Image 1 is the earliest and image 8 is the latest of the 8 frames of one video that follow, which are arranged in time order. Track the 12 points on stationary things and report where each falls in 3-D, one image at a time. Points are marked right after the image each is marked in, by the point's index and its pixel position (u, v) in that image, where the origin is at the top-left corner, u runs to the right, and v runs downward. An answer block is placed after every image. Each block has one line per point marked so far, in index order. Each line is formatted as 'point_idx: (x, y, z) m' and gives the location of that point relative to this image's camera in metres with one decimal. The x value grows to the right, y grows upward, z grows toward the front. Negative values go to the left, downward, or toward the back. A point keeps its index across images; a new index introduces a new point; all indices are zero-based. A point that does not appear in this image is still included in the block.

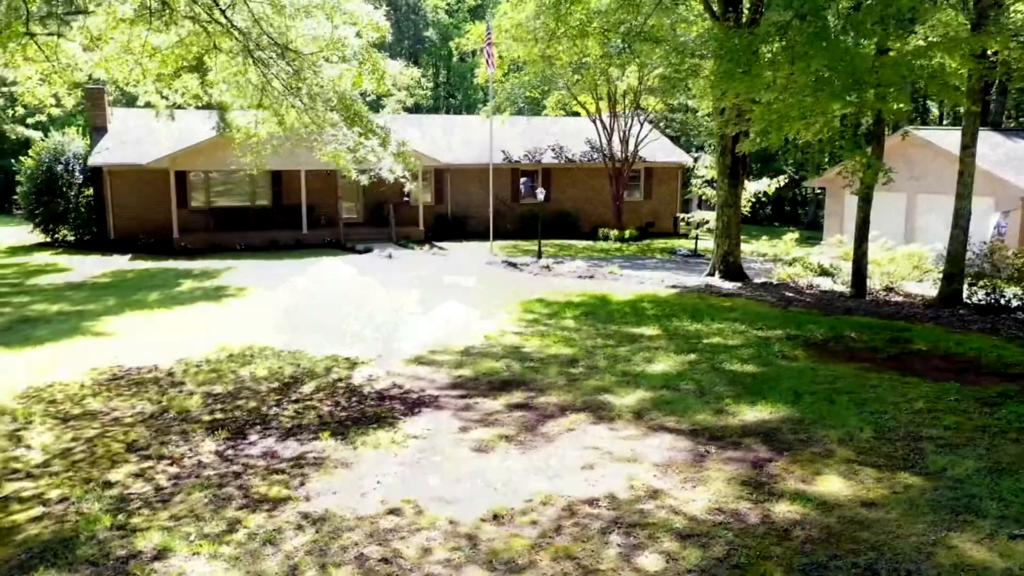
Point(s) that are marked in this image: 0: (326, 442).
0: (-1.3, -1.1, +5.9) m
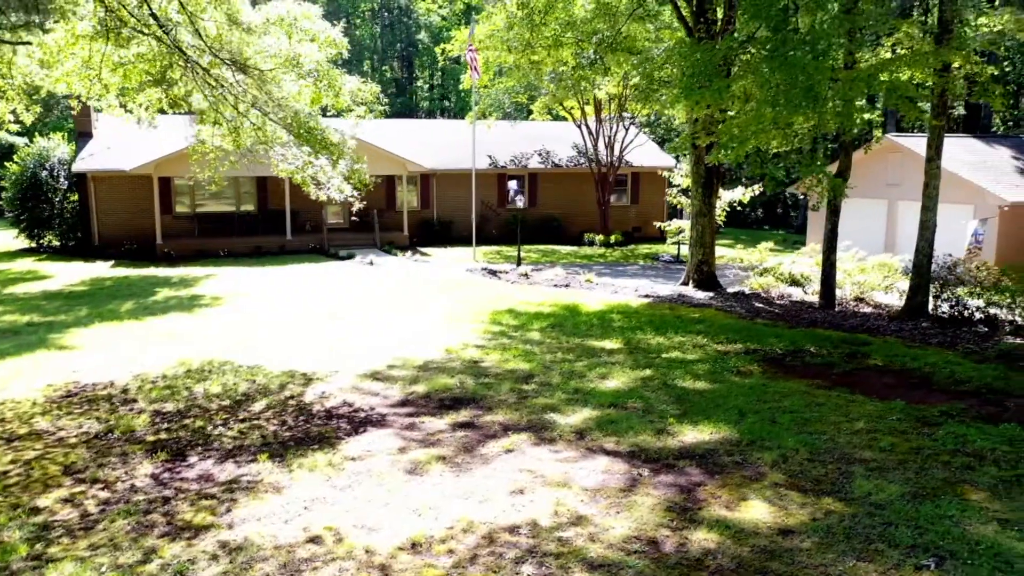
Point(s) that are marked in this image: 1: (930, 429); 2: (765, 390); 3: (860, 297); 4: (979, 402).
0: (-1.7, -1.2, +5.9) m
1: (+3.2, -1.1, +6.5) m
2: (+2.3, -0.9, +7.9) m
3: (+5.5, -0.1, +13.4) m
4: (+4.1, -1.0, +7.4) m
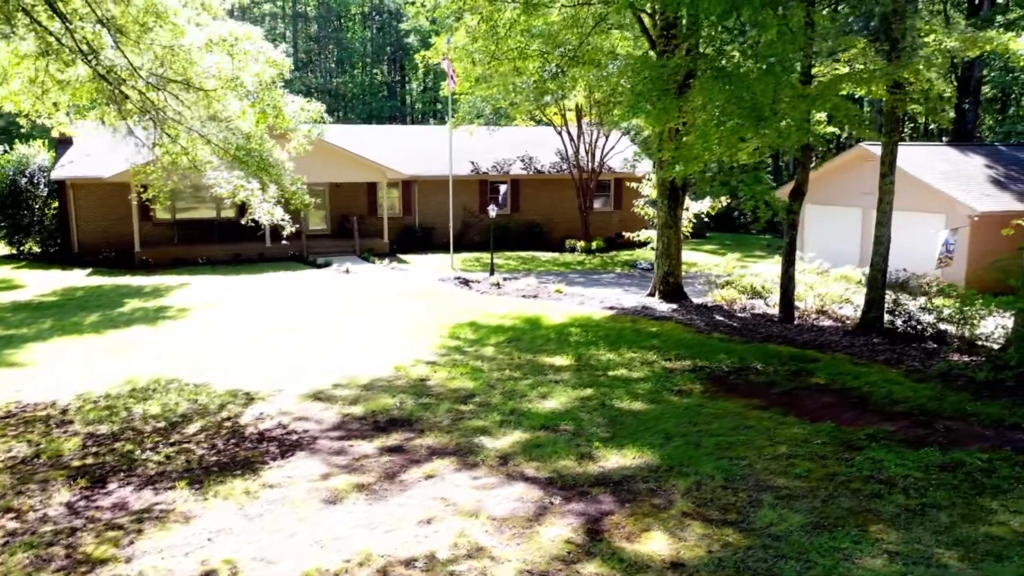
0: (-2.3, -1.4, +5.9) m
1: (+2.6, -1.3, +6.6) m
2: (+1.8, -1.1, +7.9) m
3: (+4.9, -0.3, +13.4) m
4: (+3.5, -1.2, +7.5) m
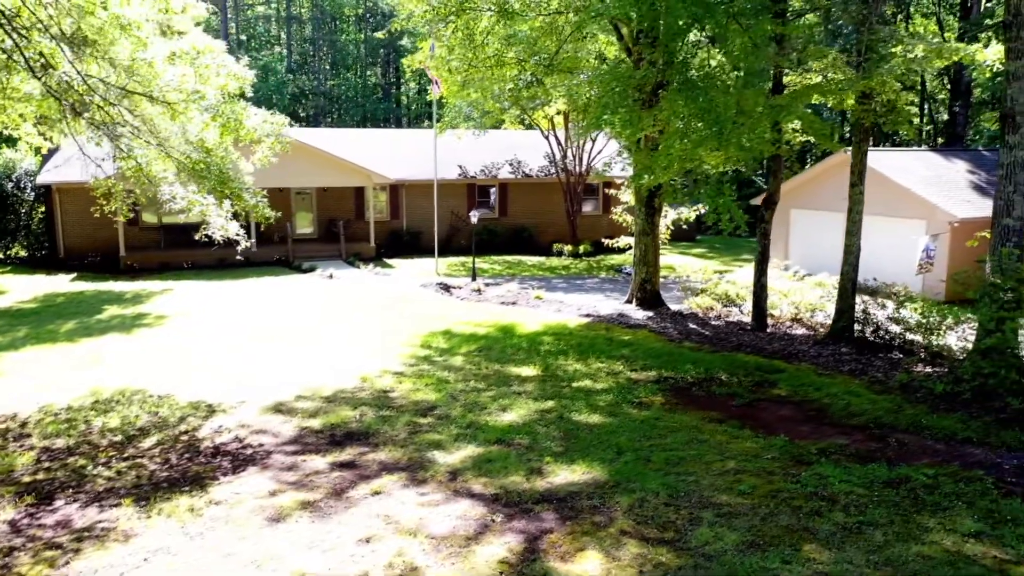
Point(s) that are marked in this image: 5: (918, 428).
0: (-2.7, -1.6, +6.0) m
1: (+2.2, -1.4, +6.6) m
2: (+1.4, -1.3, +7.9) m
3: (+4.5, -0.5, +13.5) m
4: (+3.1, -1.3, +7.5) m
5: (+3.7, -1.3, +7.7) m
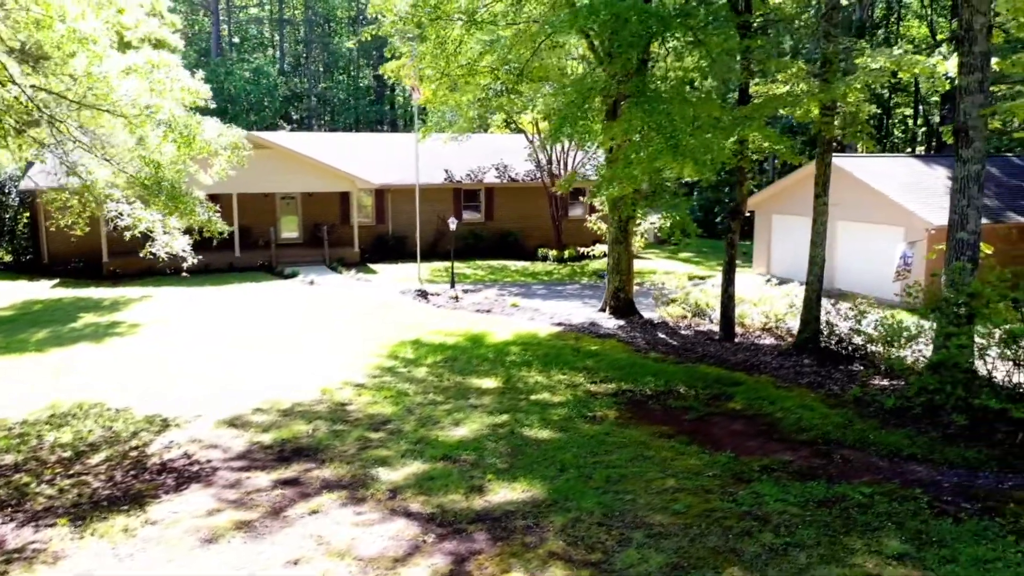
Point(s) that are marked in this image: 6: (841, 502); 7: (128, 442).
0: (-3.2, -1.7, +6.0) m
1: (+1.8, -1.6, +6.6) m
2: (+0.9, -1.4, +8.0) m
3: (+4.0, -0.6, +13.5) m
4: (+2.6, -1.5, +7.5) m
5: (+3.2, -1.4, +7.7) m
6: (+2.4, -1.6, +6.3) m
7: (-3.6, -1.5, +8.0) m
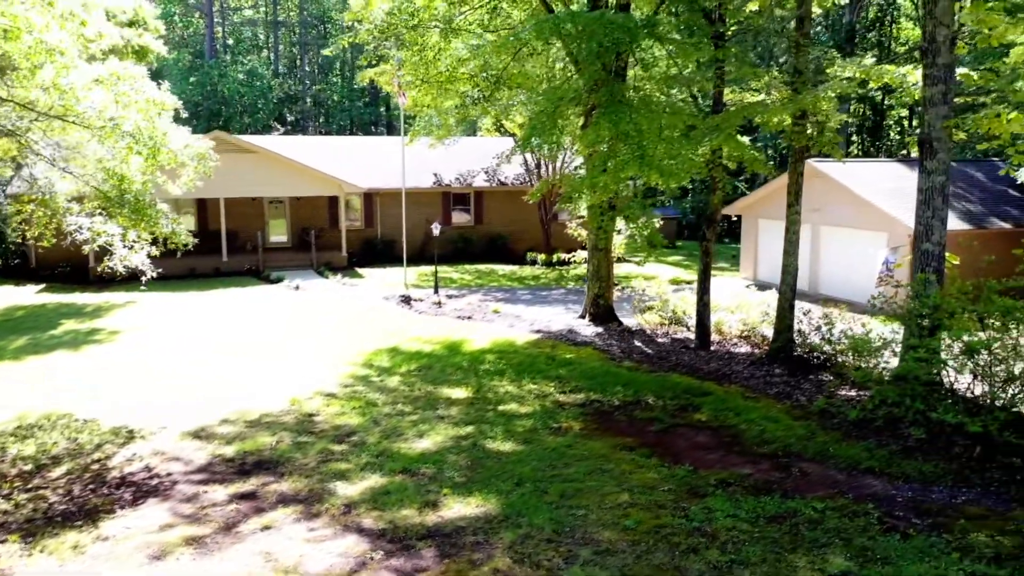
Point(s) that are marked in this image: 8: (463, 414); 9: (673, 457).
0: (-3.5, -1.8, +6.0) m
1: (+1.4, -1.7, +6.6) m
2: (+0.5, -1.5, +8.0) m
3: (+3.7, -0.7, +13.5) m
4: (+2.2, -1.6, +7.5) m
5: (+2.8, -1.5, +7.8) m
6: (+2.1, -1.7, +6.3) m
7: (-4.0, -1.6, +8.0) m
8: (-0.5, -1.4, +9.4) m
9: (+1.5, -1.6, +7.9) m
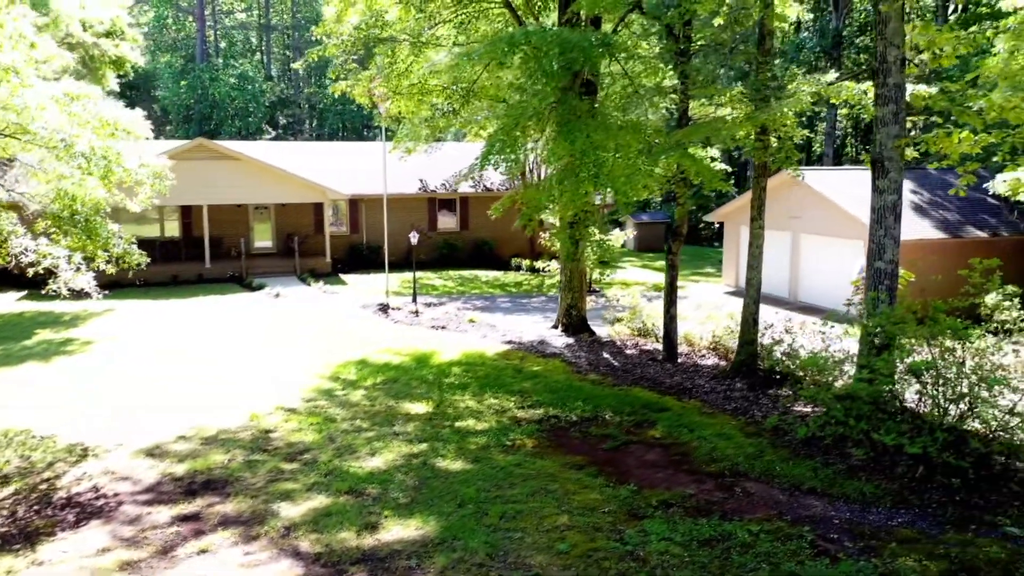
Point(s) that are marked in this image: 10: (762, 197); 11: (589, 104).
0: (-4.0, -2.0, +6.0) m
1: (+0.9, -1.9, +6.7) m
2: (0.0, -1.7, +8.0) m
3: (+3.2, -0.9, +13.6) m
4: (+1.8, -1.8, +7.6) m
5: (+2.4, -1.7, +7.8) m
6: (+1.6, -1.9, +6.3) m
7: (-4.5, -1.8, +8.1) m
8: (-1.0, -1.6, +9.4) m
9: (+1.0, -1.7, +7.9) m
10: (+3.4, +1.2, +11.5) m
11: (+1.1, +2.5, +11.6) m
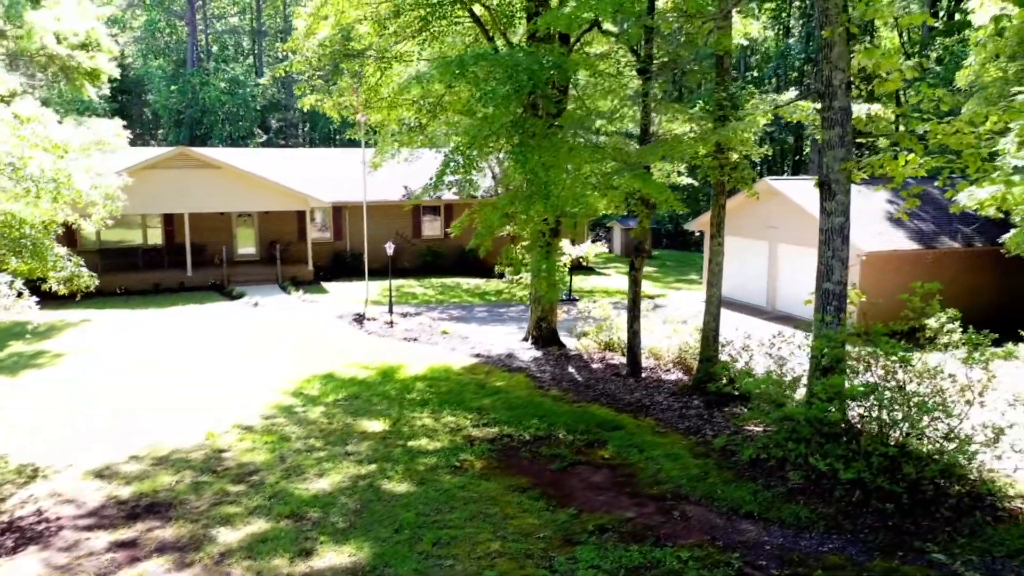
0: (-4.6, -2.2, +6.1) m
1: (+0.4, -2.1, +6.7) m
2: (-0.5, -2.0, +8.1) m
3: (+2.6, -1.2, +13.6) m
4: (+1.2, -2.0, +7.6) m
5: (+1.8, -2.0, +7.9) m
6: (+1.1, -2.1, +6.4) m
7: (-5.0, -2.0, +8.1) m
8: (-1.6, -1.8, +9.5) m
9: (+0.5, -2.0, +8.0) m
10: (+2.8, +1.0, +11.6) m
11: (+0.5, +2.3, +11.7) m
